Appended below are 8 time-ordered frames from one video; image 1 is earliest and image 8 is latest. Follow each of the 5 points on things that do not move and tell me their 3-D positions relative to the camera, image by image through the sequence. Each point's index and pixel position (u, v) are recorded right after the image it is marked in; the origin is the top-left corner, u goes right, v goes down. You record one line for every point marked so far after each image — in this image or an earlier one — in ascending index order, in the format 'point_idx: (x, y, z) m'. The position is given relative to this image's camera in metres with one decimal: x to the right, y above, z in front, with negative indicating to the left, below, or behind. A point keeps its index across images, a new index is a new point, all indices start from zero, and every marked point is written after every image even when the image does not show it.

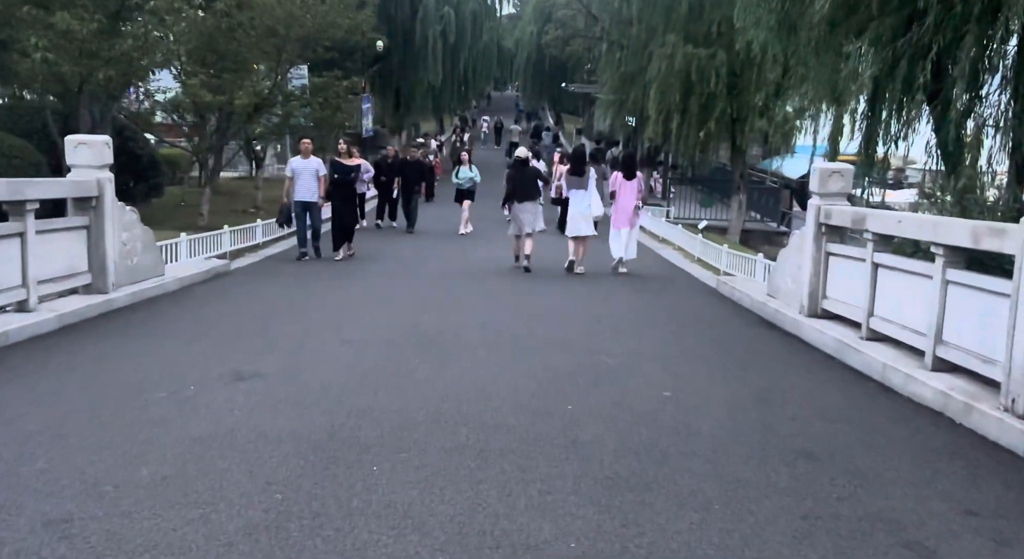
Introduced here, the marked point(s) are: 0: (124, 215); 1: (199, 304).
0: (-3.7, +0.6, +9.3) m
1: (-3.1, -0.2, +9.6) m
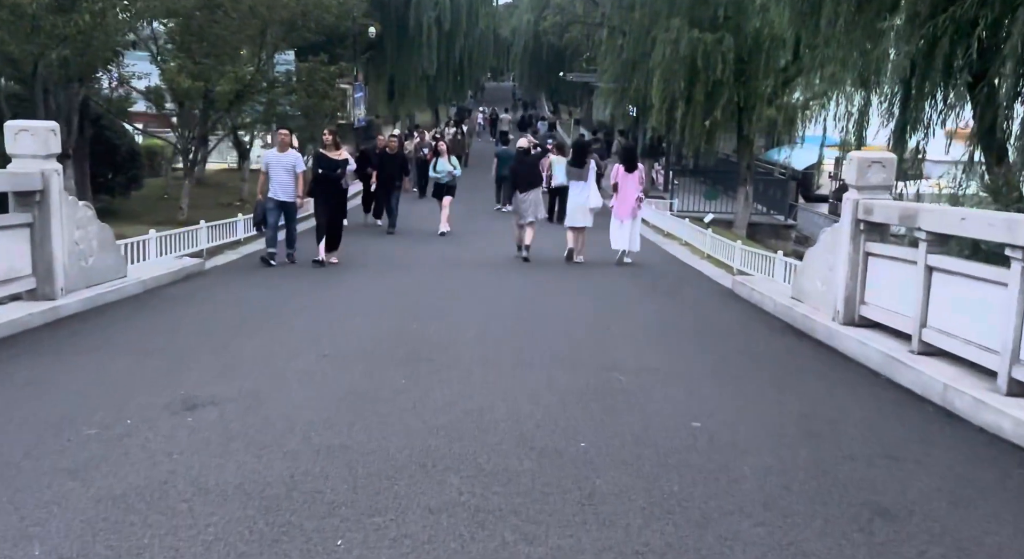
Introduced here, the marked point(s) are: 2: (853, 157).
0: (-3.7, +0.6, +8.3) m
1: (-3.1, -0.3, +8.6) m
2: (+2.8, +1.0, +8.0) m
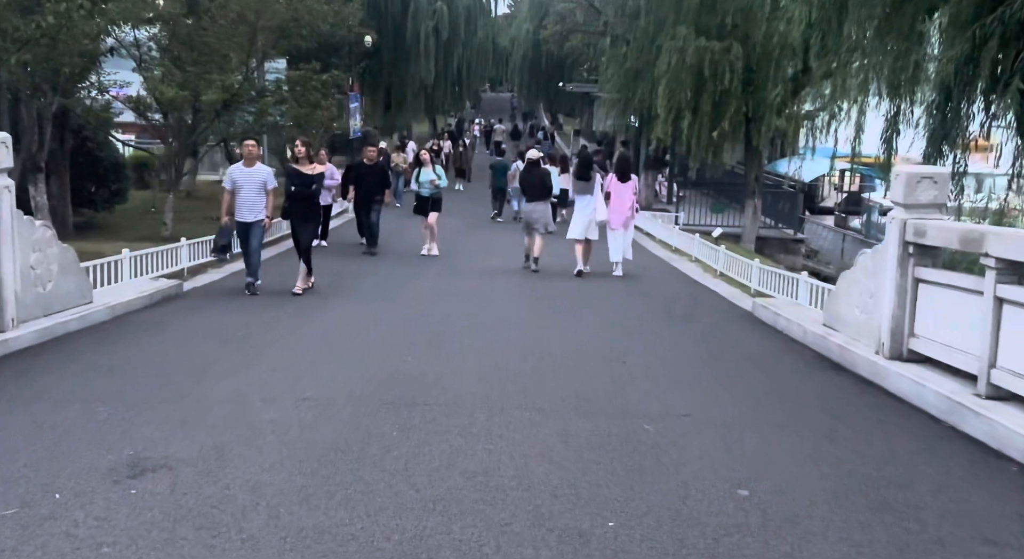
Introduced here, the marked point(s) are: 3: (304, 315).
0: (-3.7, +0.4, +7.4) m
1: (-3.1, -0.5, +7.8) m
2: (+2.8, +0.8, +7.1) m
3: (-1.9, -0.4, +9.1) m
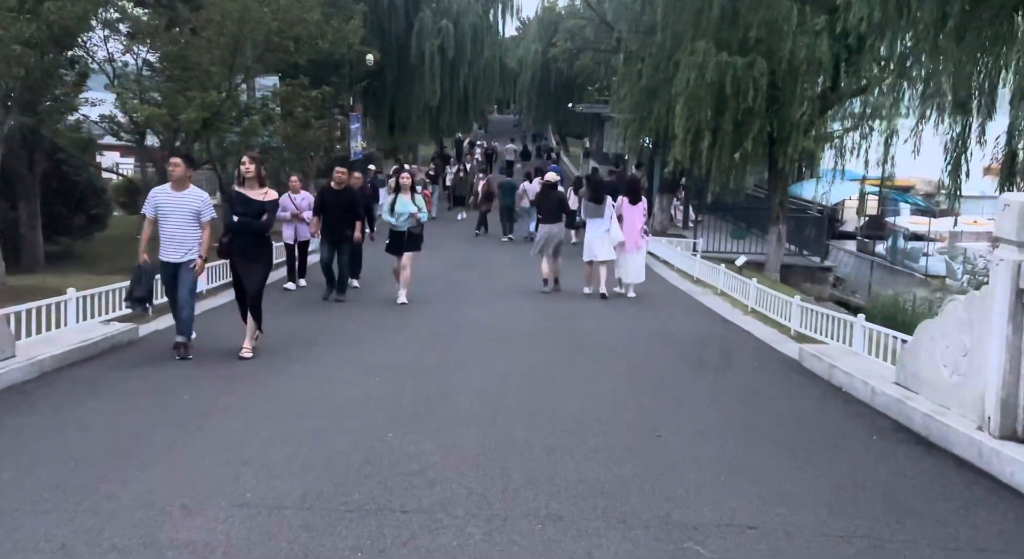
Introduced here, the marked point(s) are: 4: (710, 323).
0: (-3.6, 0.0, +5.9) m
1: (-3.0, -0.8, +6.3) m
2: (+2.9, +0.5, +5.6) m
3: (-1.9, -0.7, +7.6) m
4: (+2.6, -0.6, +12.6) m
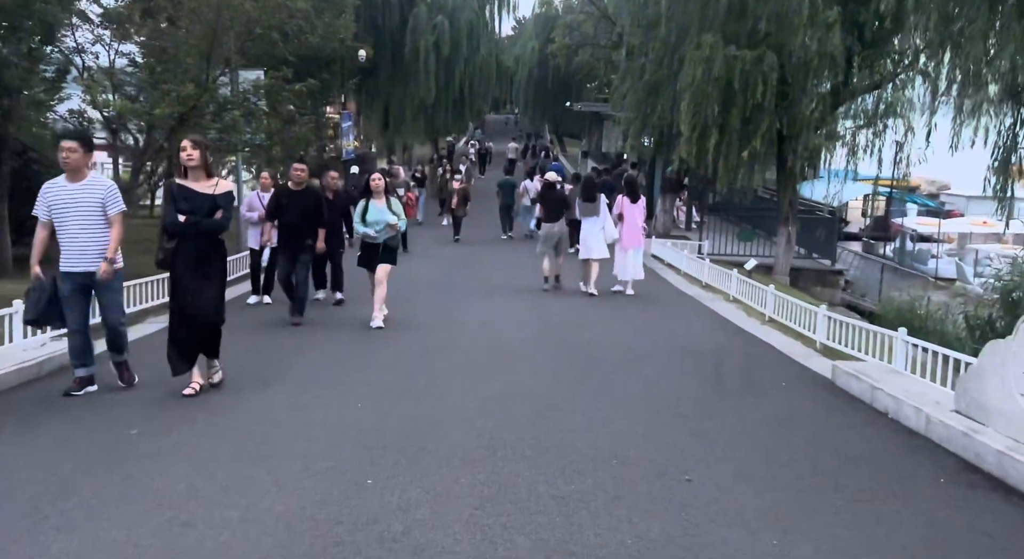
0: (-3.6, -0.1, +5.0) m
1: (-3.0, -0.9, +5.3) m
2: (+2.9, +0.4, +4.7) m
3: (-1.9, -0.8, +6.6) m
4: (+2.6, -0.7, +11.7) m
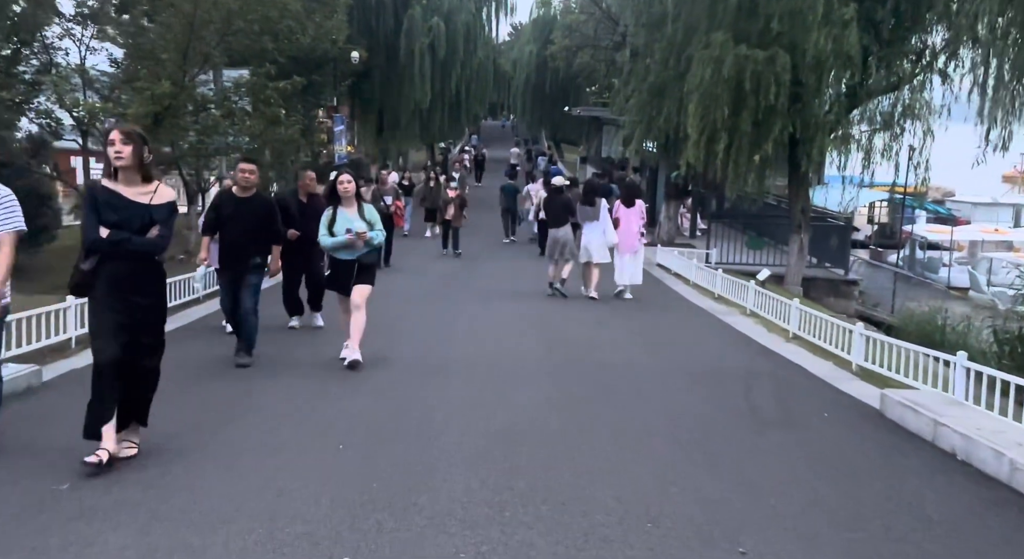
0: (-3.6, -0.2, +3.9) m
1: (-3.0, -1.0, +4.3) m
2: (+3.0, +0.3, +3.7) m
3: (-1.8, -0.9, +5.6) m
4: (+2.6, -0.8, +10.7) m
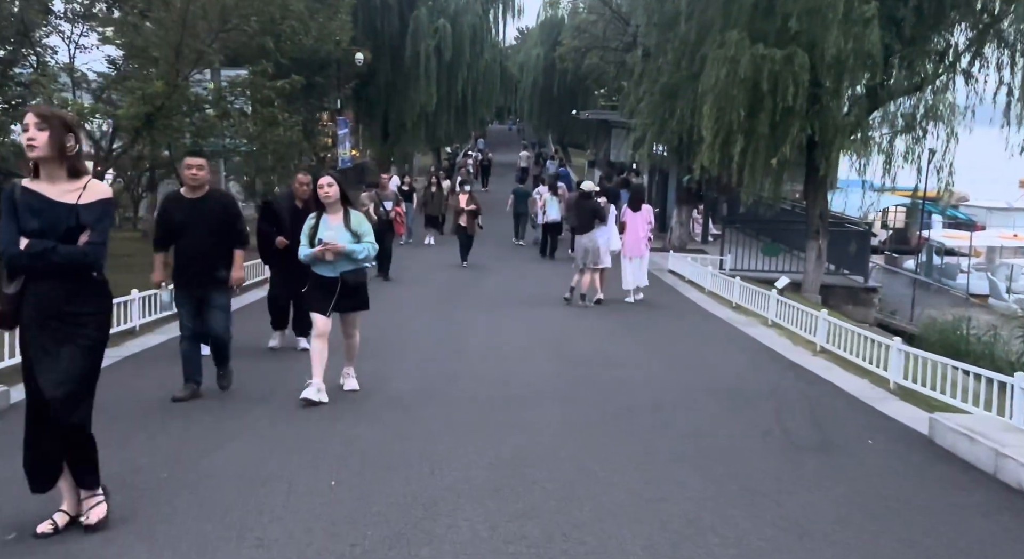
0: (-3.5, -0.2, +3.3) m
1: (-2.9, -1.1, +3.6) m
2: (+3.0, +0.2, +3.0) m
3: (-1.7, -1.0, +5.0) m
4: (+2.7, -0.9, +10.0) m
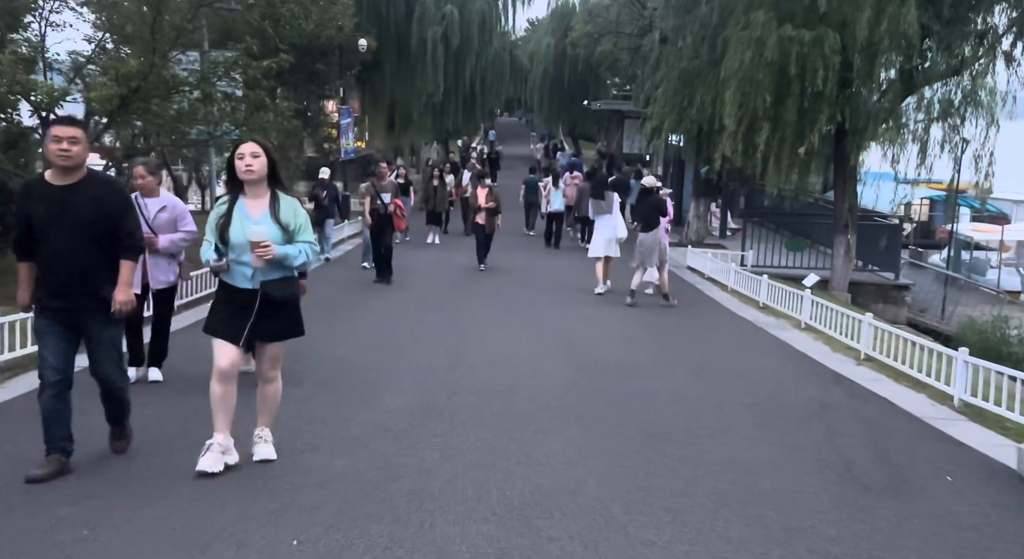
0: (-3.5, -0.3, +2.2) m
1: (-2.9, -1.2, +2.6) m
2: (+3.0, +0.1, +1.9) m
3: (-1.7, -1.1, +3.9) m
4: (+2.8, -0.9, +8.9) m
